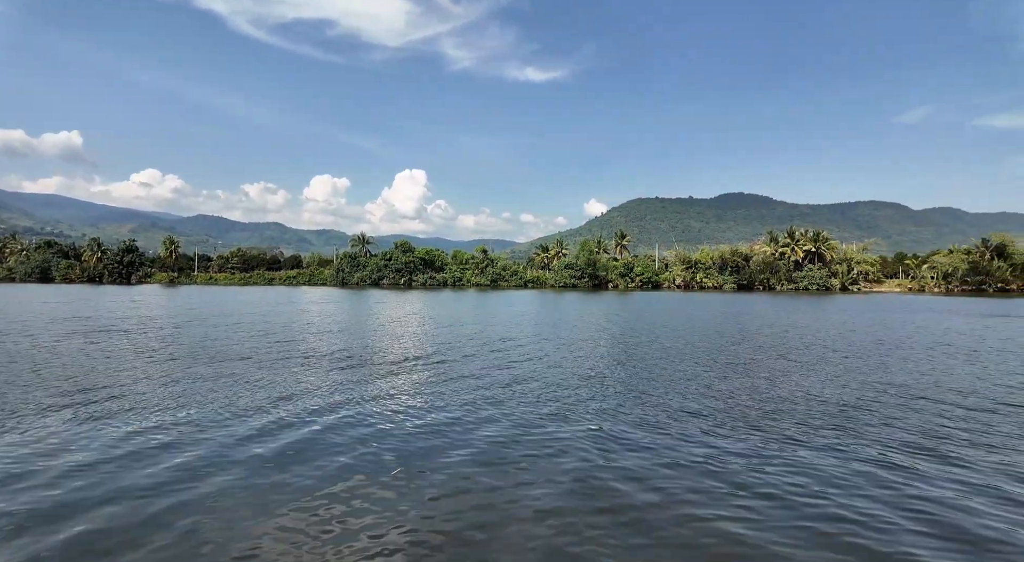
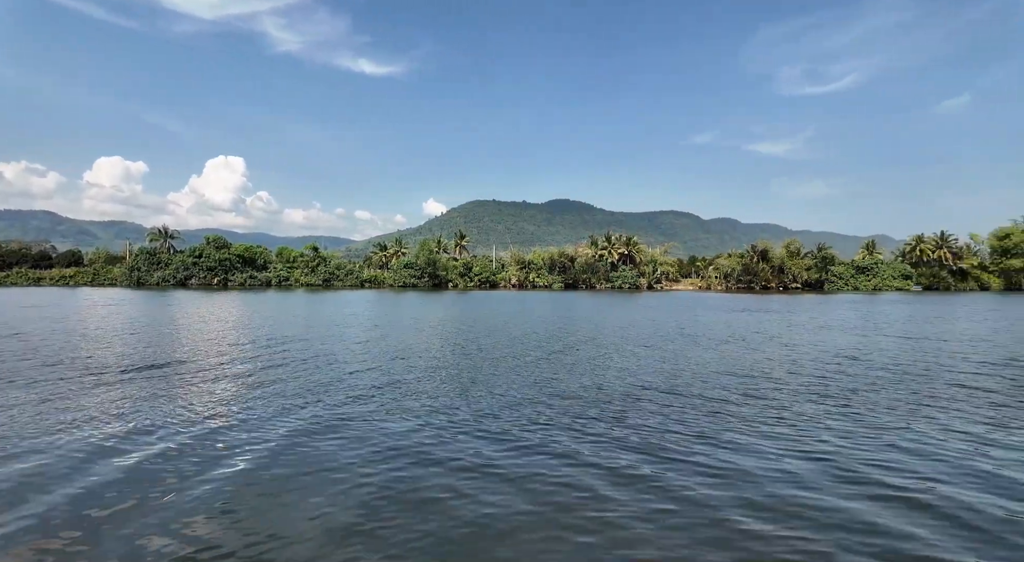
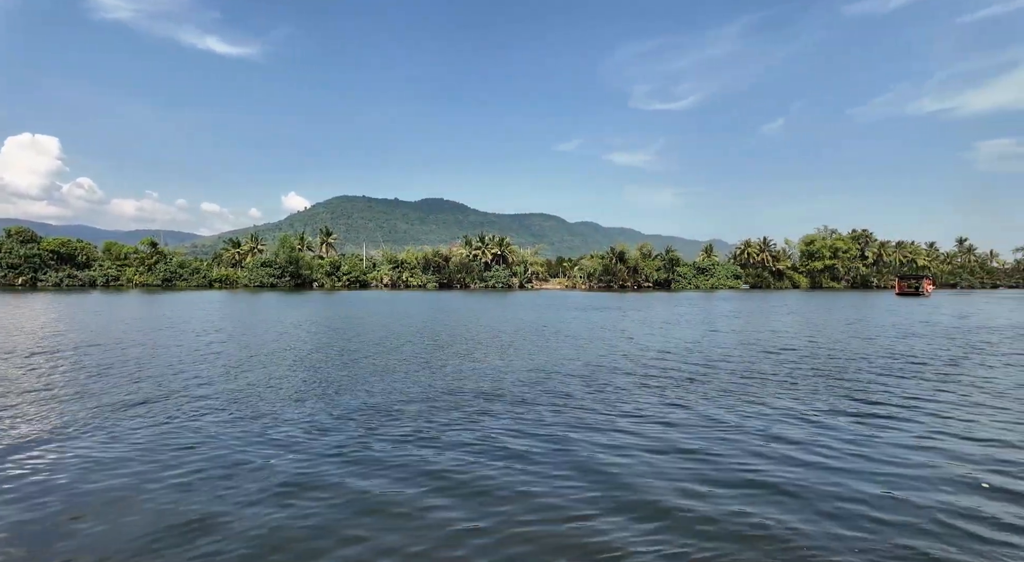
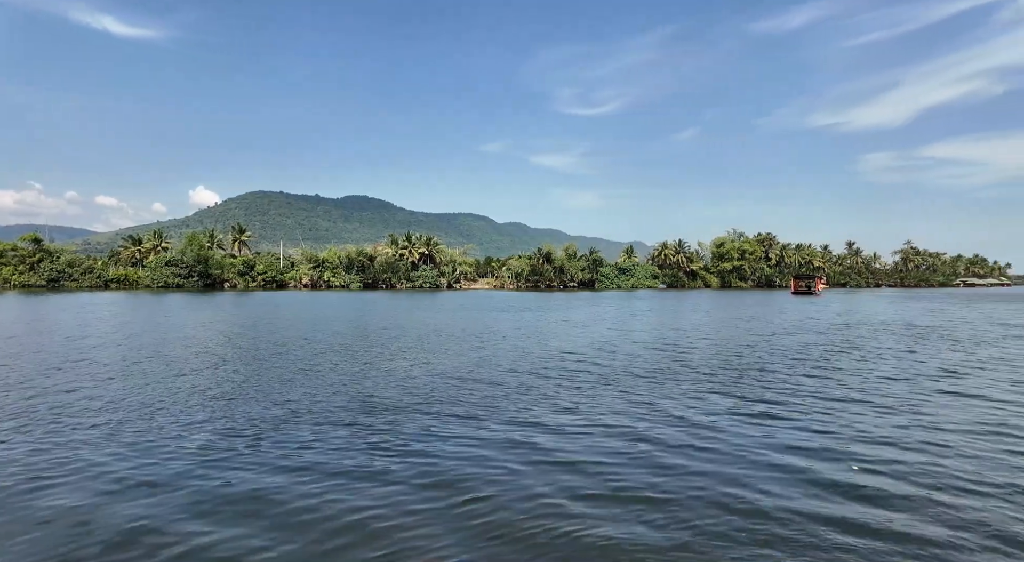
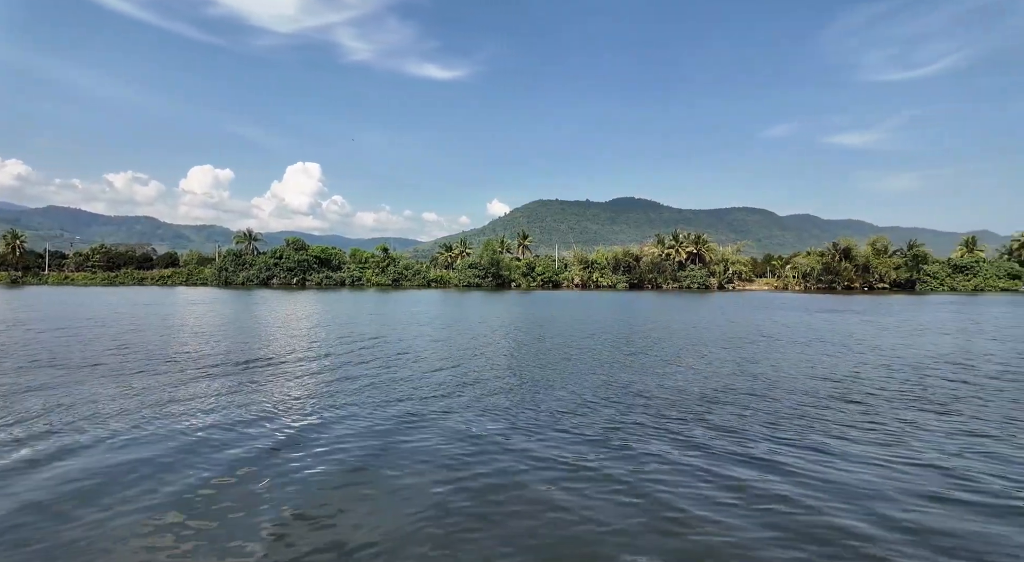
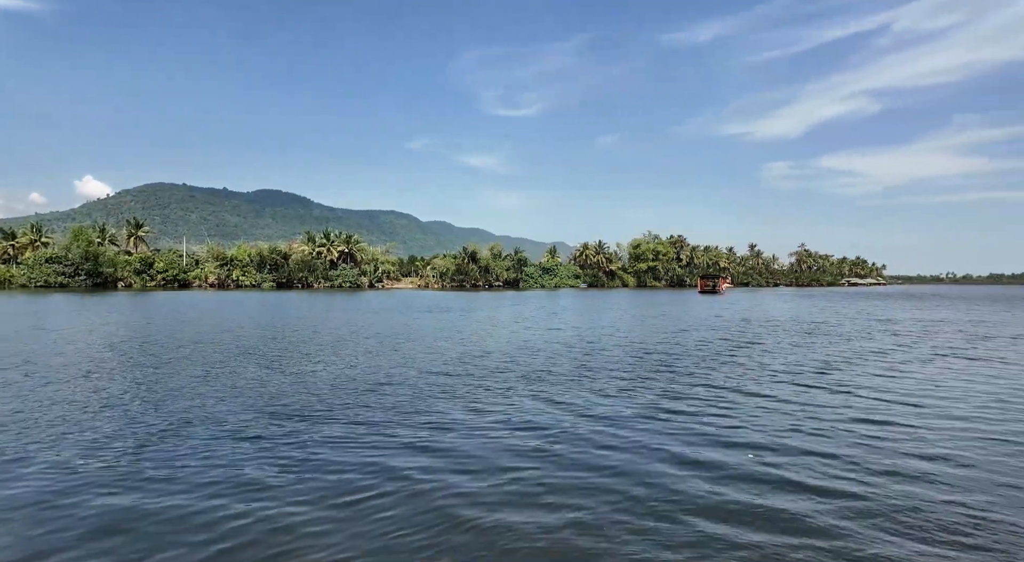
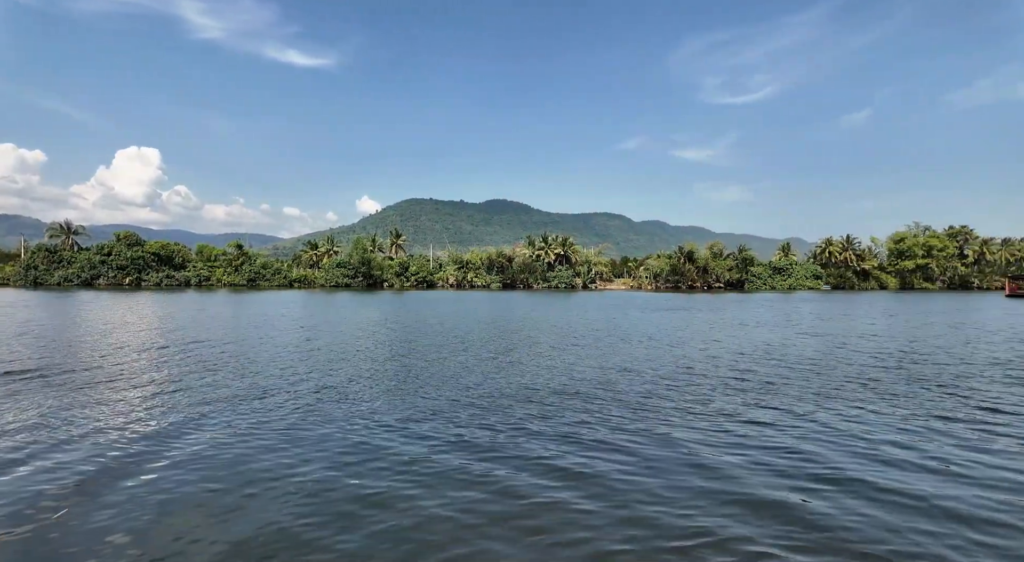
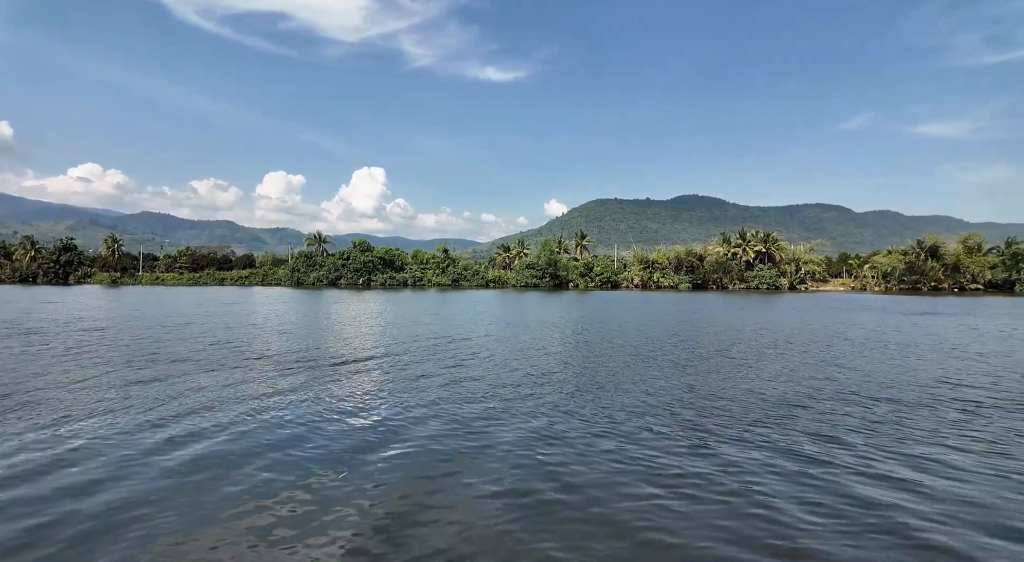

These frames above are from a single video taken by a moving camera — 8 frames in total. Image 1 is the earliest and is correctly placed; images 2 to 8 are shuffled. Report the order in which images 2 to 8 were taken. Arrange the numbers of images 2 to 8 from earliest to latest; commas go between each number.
8, 5, 2, 7, 3, 4, 6
